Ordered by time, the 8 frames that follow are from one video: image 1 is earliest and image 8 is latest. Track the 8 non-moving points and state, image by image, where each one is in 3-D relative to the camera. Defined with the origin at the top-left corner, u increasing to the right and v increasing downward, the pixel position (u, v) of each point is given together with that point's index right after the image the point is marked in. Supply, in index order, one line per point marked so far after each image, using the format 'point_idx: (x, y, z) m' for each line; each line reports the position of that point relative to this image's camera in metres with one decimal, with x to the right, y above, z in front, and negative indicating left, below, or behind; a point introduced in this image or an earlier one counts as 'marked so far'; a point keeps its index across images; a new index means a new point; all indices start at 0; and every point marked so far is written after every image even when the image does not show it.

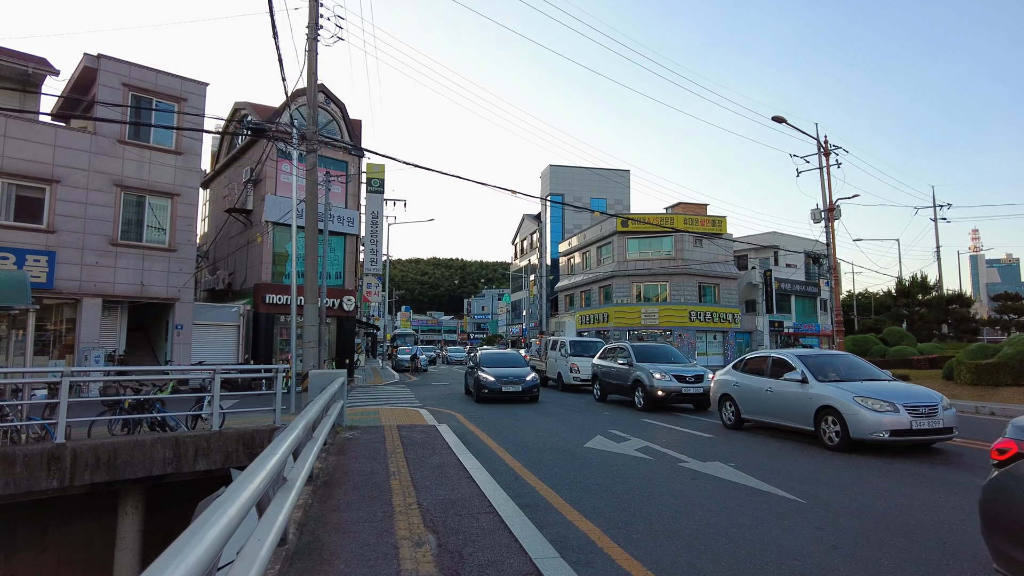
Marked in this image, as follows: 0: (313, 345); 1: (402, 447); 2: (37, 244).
0: (-4.3, -1.2, +14.1) m
1: (-1.3, -1.9, +8.0) m
2: (-12.7, +1.2, +17.4) m
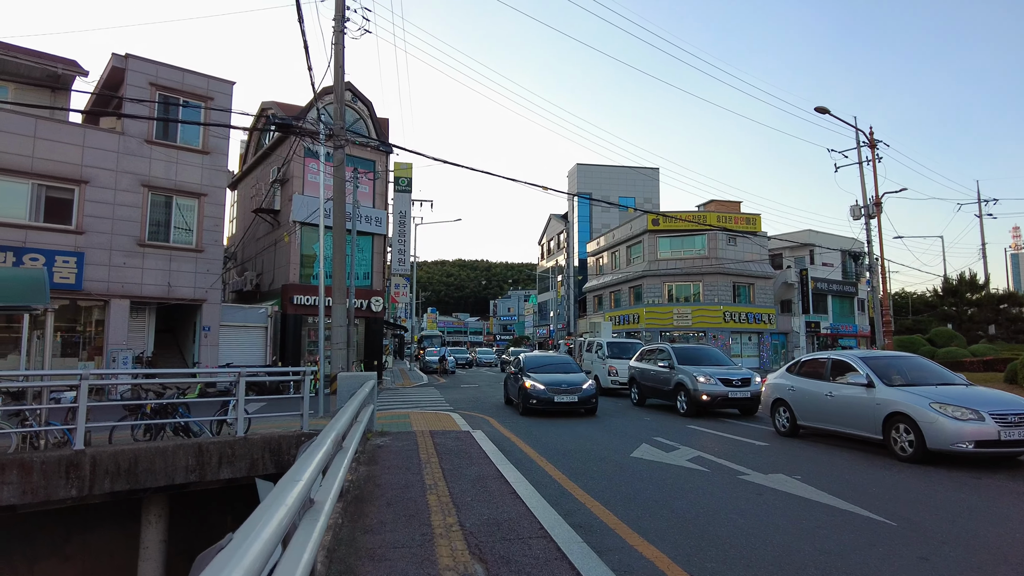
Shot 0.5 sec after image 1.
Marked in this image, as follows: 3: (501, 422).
0: (-3.5, -1.2, +13.7) m
1: (-0.9, -1.9, +7.4) m
2: (-11.8, +1.1, +17.3) m
3: (-0.2, -2.4, +11.8) m
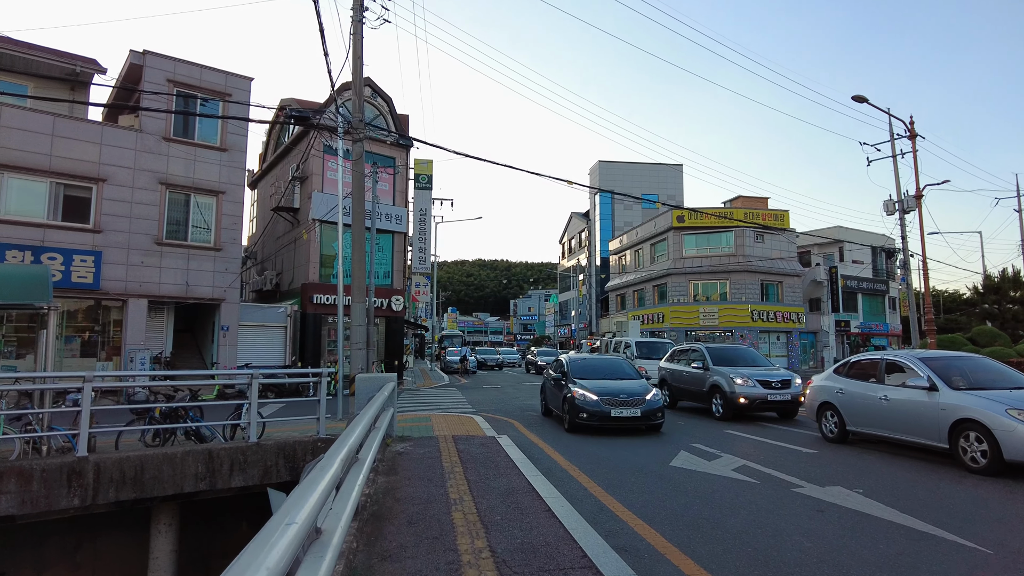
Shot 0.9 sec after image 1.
0: (-3.0, -1.2, +13.2) m
1: (-0.5, -1.9, +6.9) m
2: (-11.2, +1.1, +17.1) m
3: (+0.3, -2.4, +11.3) m
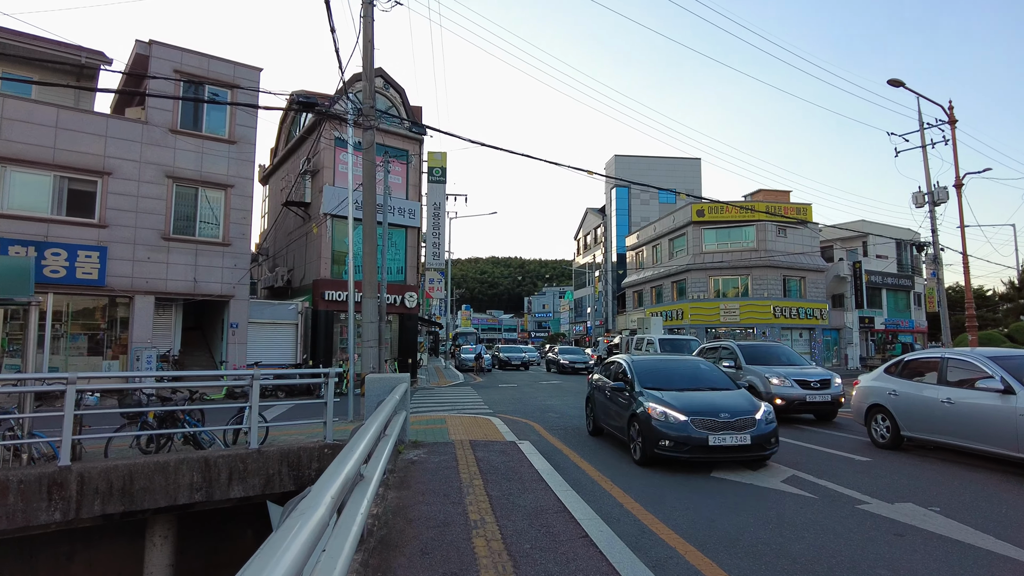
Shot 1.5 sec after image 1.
0: (-2.7, -1.1, +12.6) m
1: (-0.3, -1.8, +6.2) m
2: (-10.8, +1.2, +16.6) m
3: (+0.6, -2.3, +10.6) m
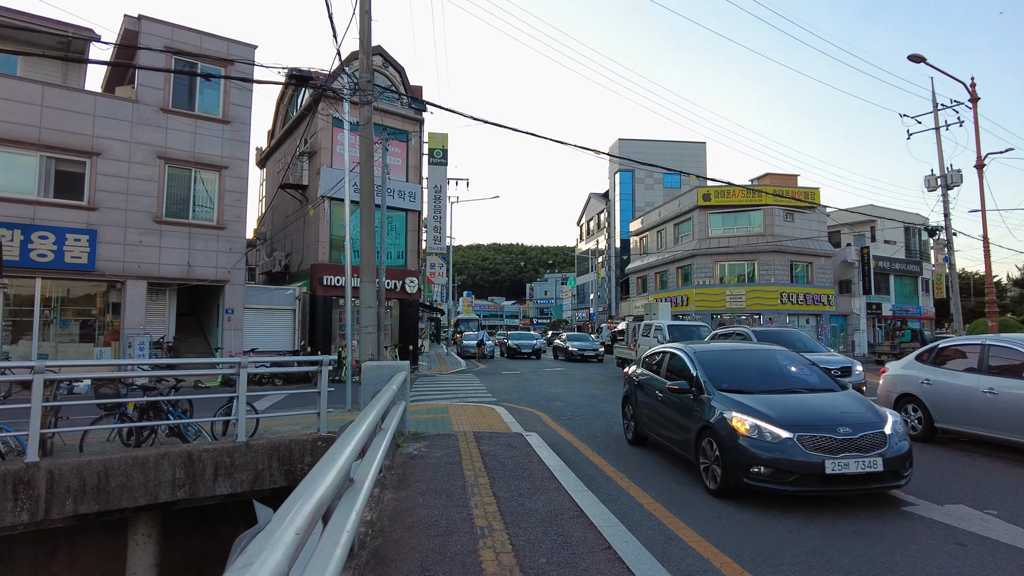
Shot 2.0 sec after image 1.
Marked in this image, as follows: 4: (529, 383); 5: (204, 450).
0: (-2.6, -0.8, +12.0) m
1: (-0.2, -1.6, +5.7) m
2: (-10.7, +1.6, +16.1) m
3: (+0.7, -2.0, +10.0) m
4: (+0.4, -2.5, +17.0) m
5: (-3.1, -1.6, +6.5) m
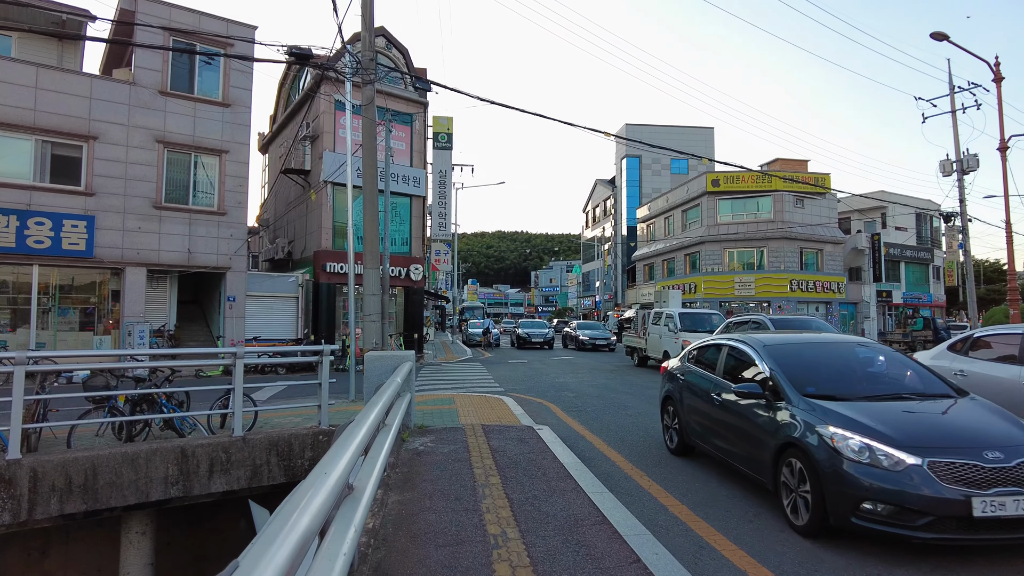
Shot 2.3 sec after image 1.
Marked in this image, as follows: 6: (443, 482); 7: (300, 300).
0: (-2.4, -0.6, +11.7) m
1: (-0.1, -1.5, +5.3) m
2: (-10.5, +1.9, +15.7) m
3: (+0.8, -1.8, +9.7) m
4: (+0.6, -2.1, +16.6) m
5: (-3.0, -1.5, +6.2) m
6: (-0.5, -1.5, +5.0) m
7: (-6.4, -0.4, +19.8) m
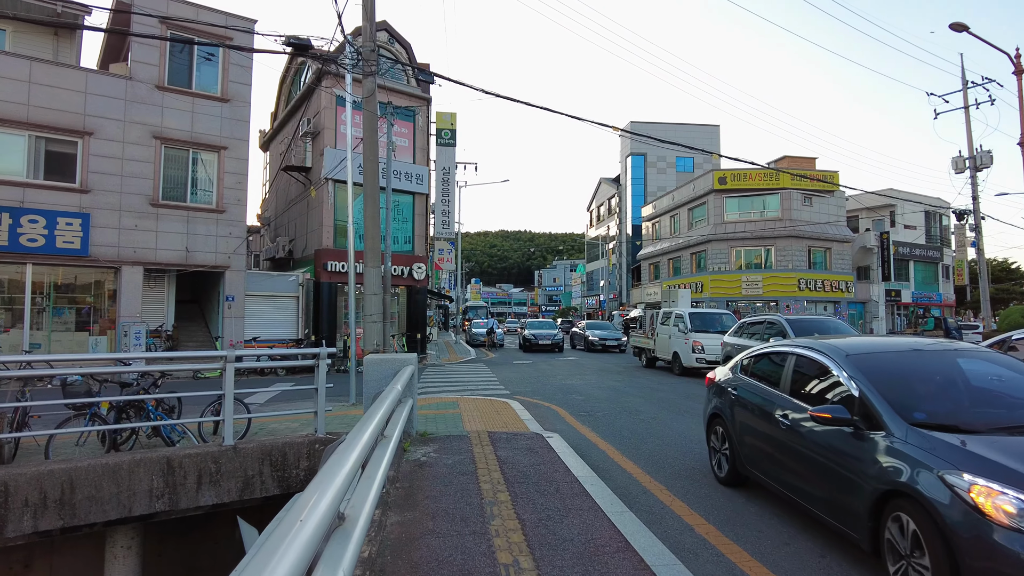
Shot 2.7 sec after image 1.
0: (-2.3, -0.5, +11.2) m
1: (0.0, -1.5, +4.9) m
2: (-10.4, +1.9, +15.3) m
3: (+0.9, -1.8, +9.2) m
4: (+0.7, -2.1, +16.2) m
5: (-2.9, -1.5, +5.8) m
6: (-0.5, -1.5, +4.6) m
7: (-6.3, -0.4, +19.4) m
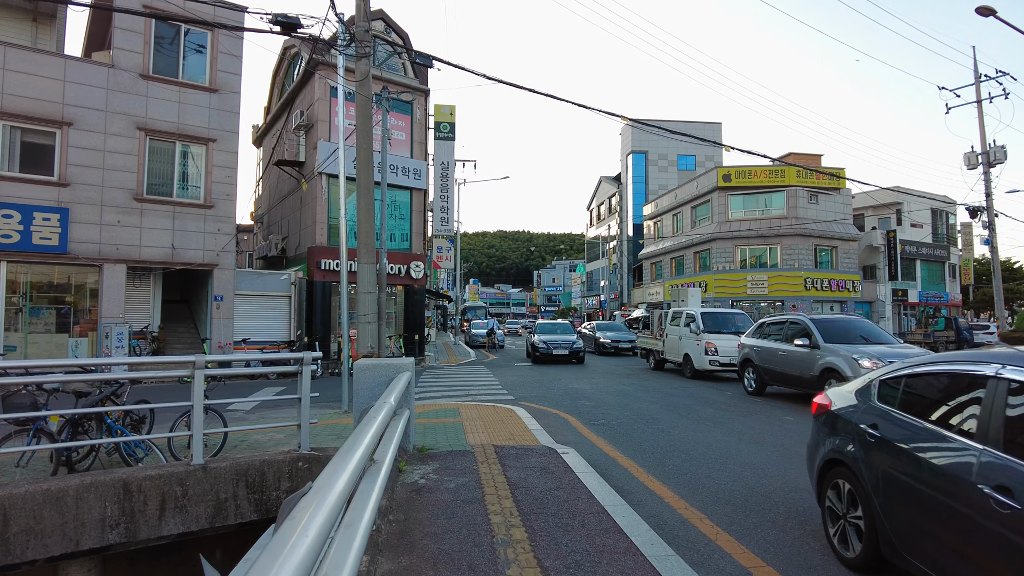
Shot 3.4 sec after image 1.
0: (-2.2, -0.5, +10.4) m
1: (0.0, -1.4, +4.1) m
2: (-10.3, +1.9, +14.5) m
3: (+1.0, -1.8, +8.5) m
4: (+0.8, -2.1, +15.4) m
5: (-2.8, -1.4, +5.0) m
6: (-0.4, -1.4, +3.8) m
7: (-6.2, -0.3, +18.6) m
